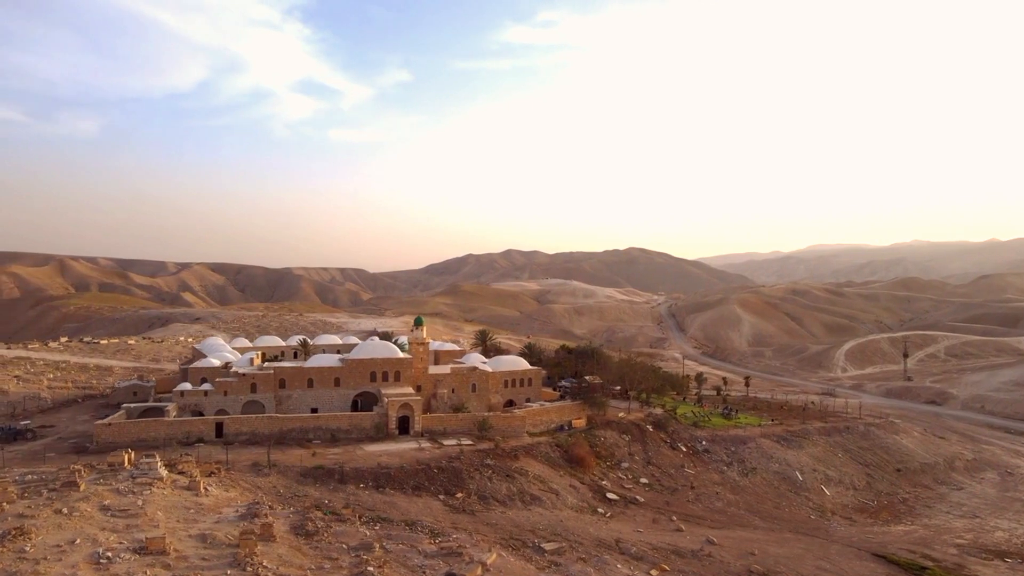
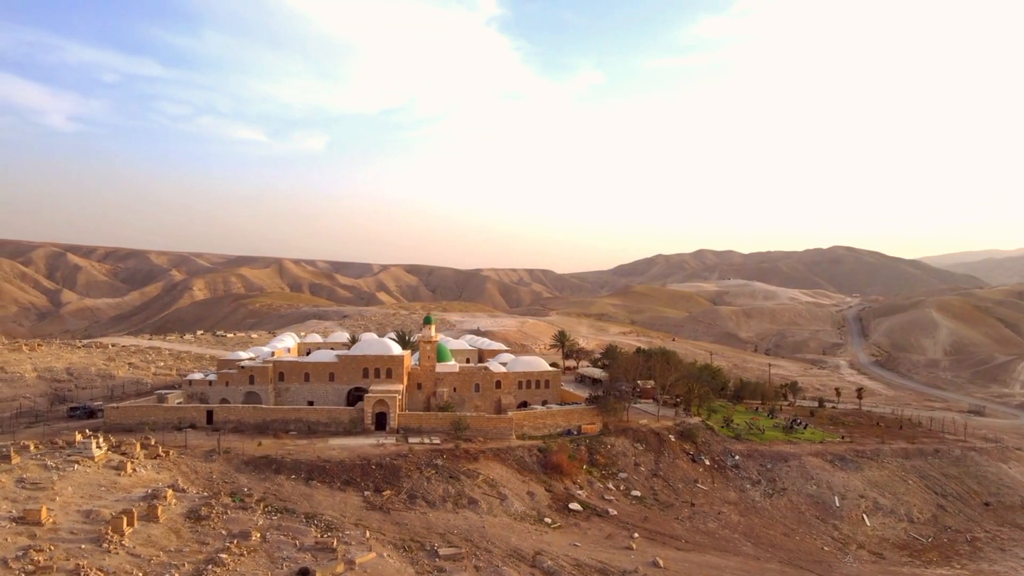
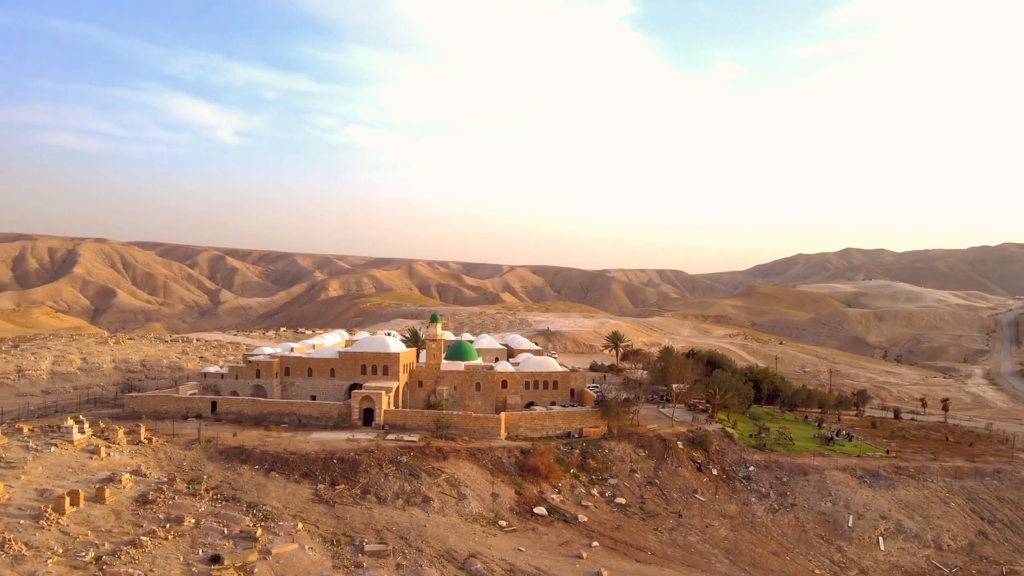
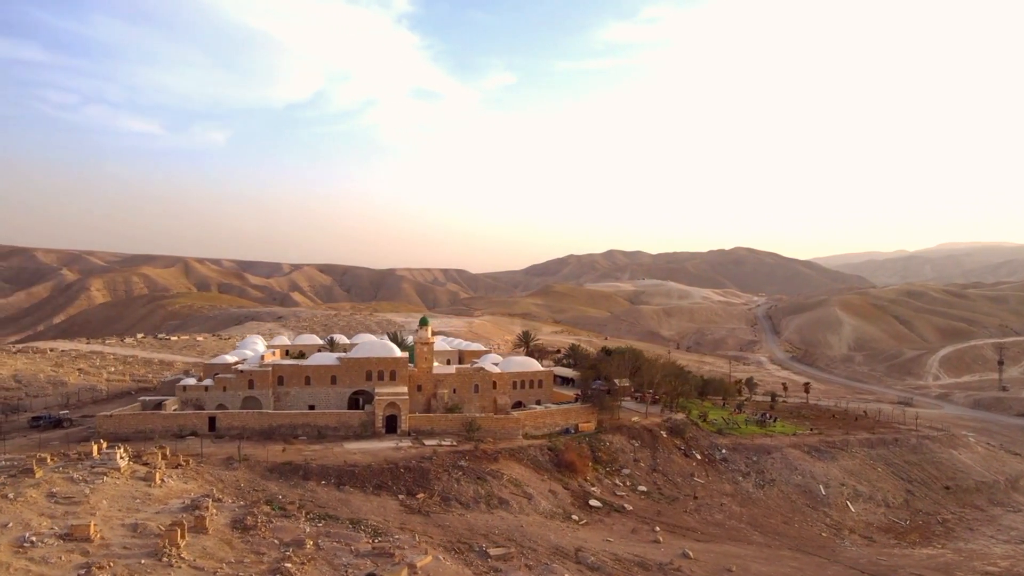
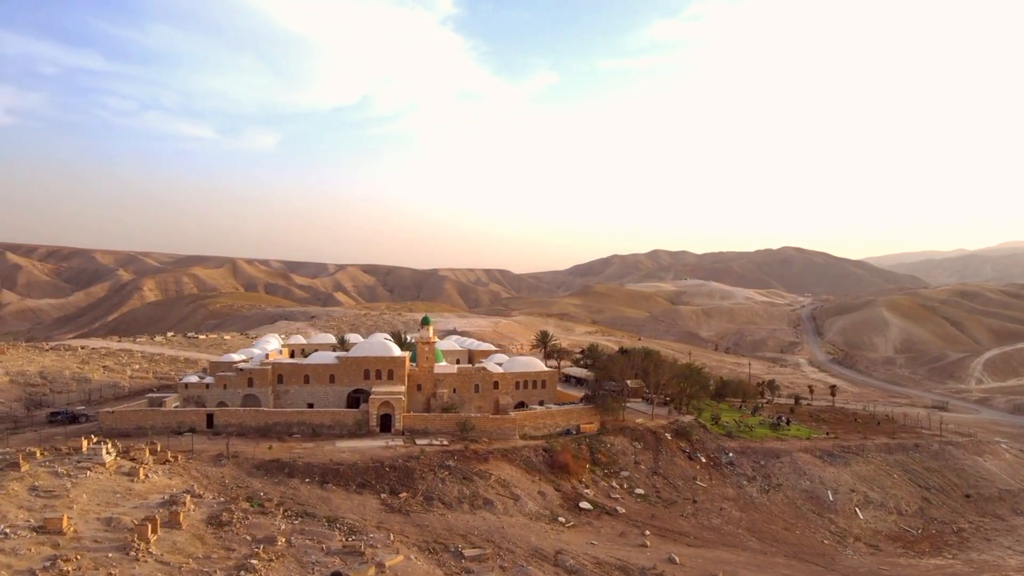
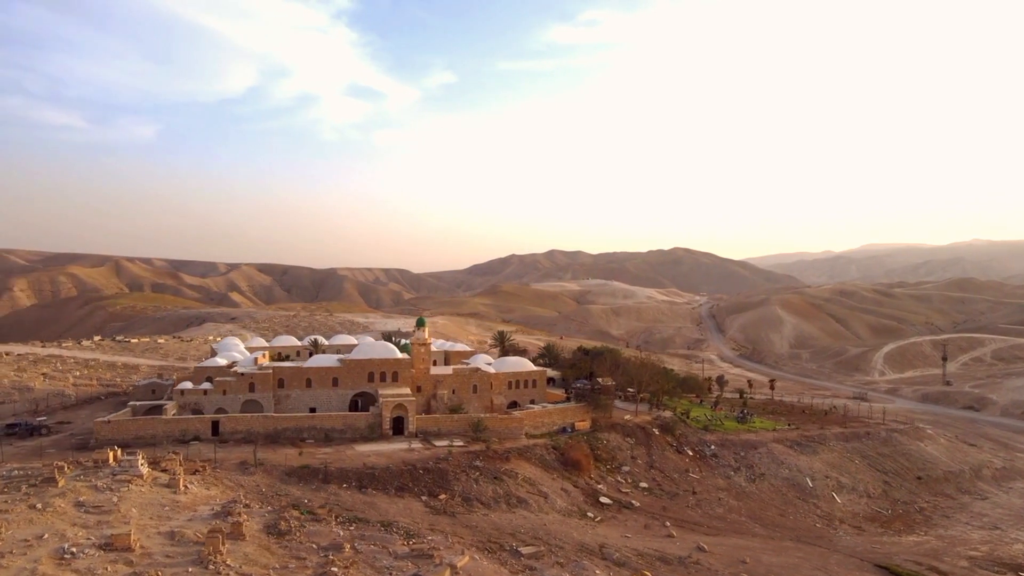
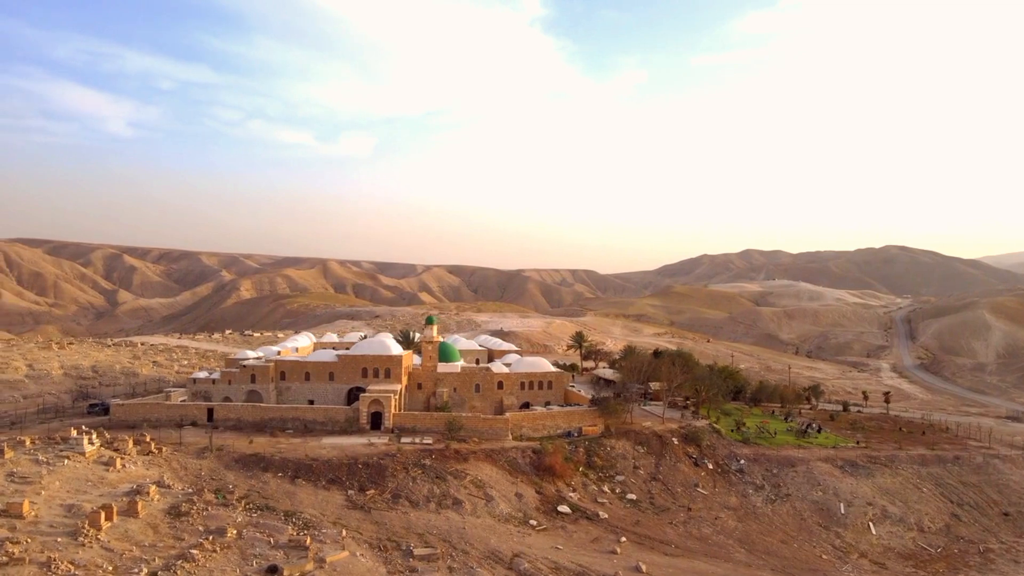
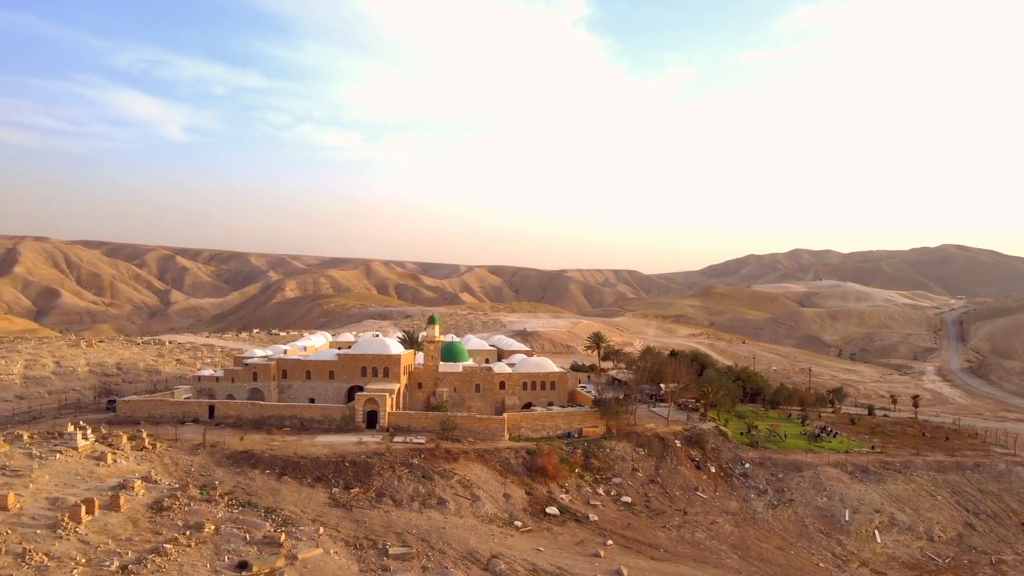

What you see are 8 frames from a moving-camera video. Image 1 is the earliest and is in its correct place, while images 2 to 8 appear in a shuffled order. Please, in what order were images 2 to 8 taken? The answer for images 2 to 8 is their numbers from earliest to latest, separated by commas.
6, 4, 5, 2, 7, 8, 3
